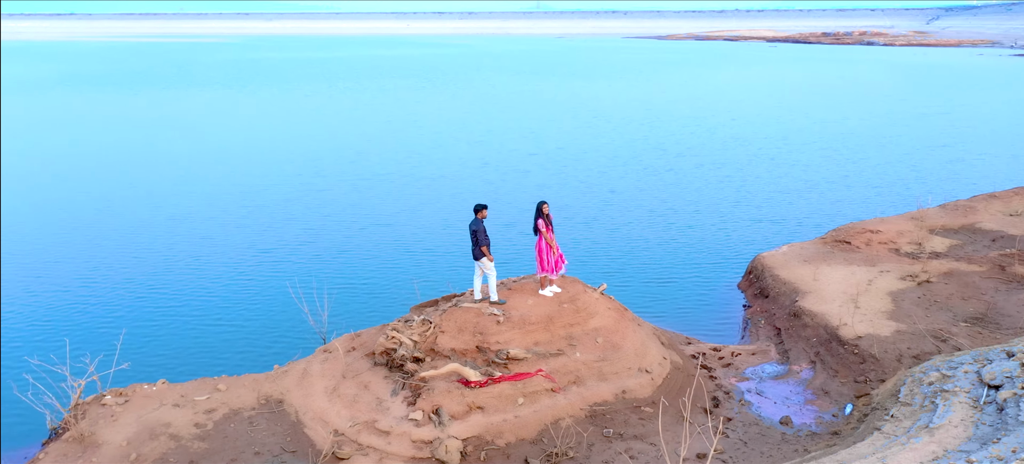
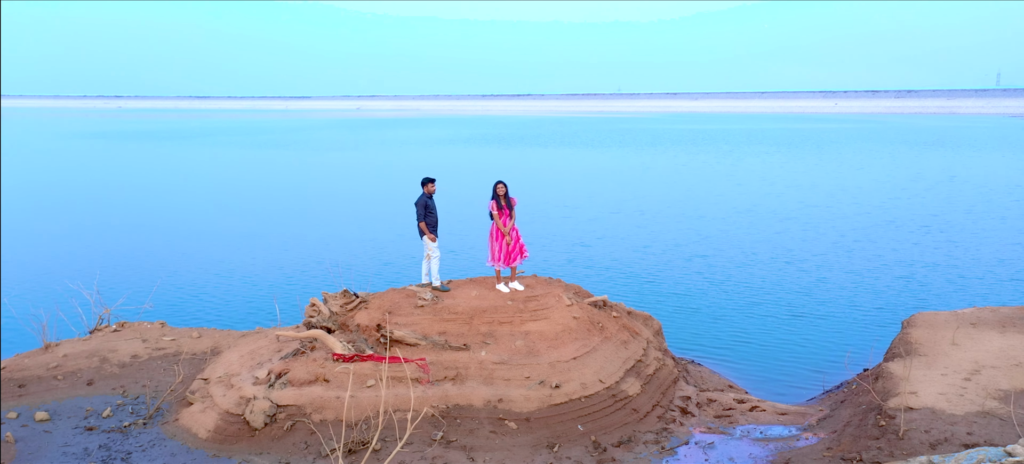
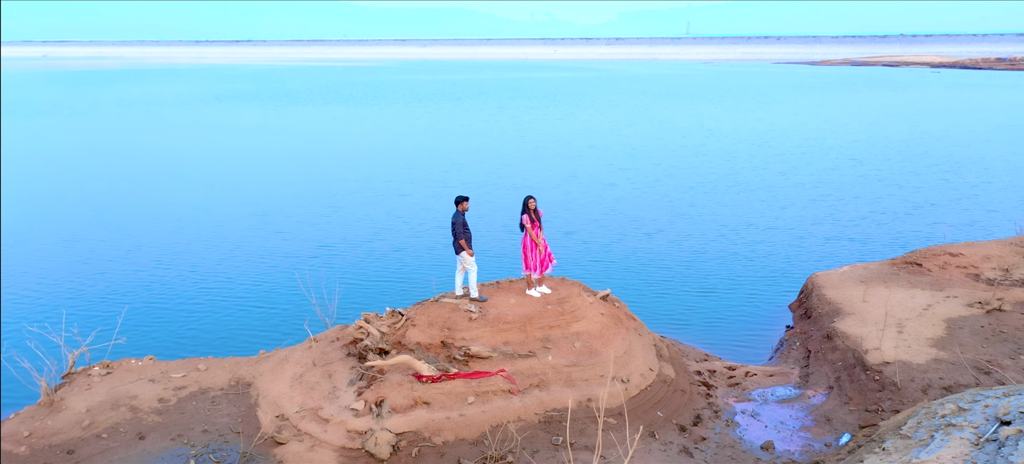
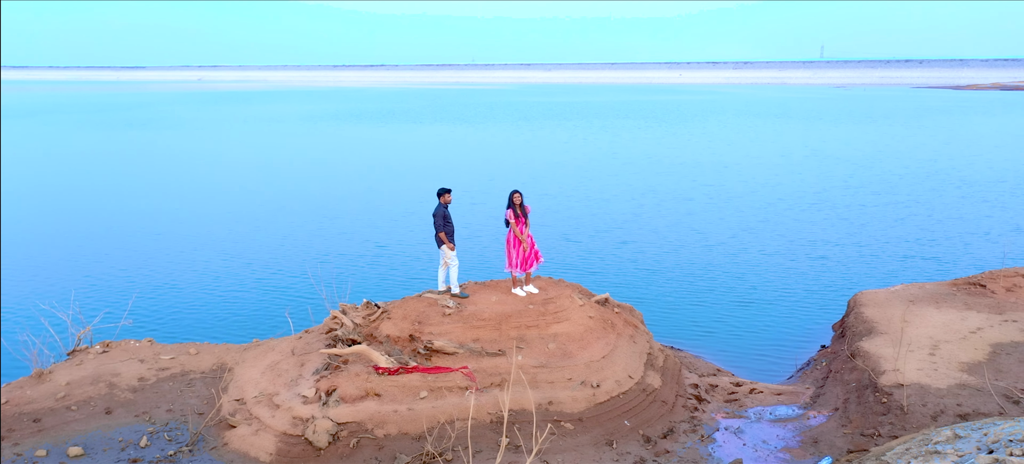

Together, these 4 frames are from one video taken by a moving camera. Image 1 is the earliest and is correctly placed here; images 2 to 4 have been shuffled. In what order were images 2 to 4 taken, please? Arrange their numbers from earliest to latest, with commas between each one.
3, 4, 2
